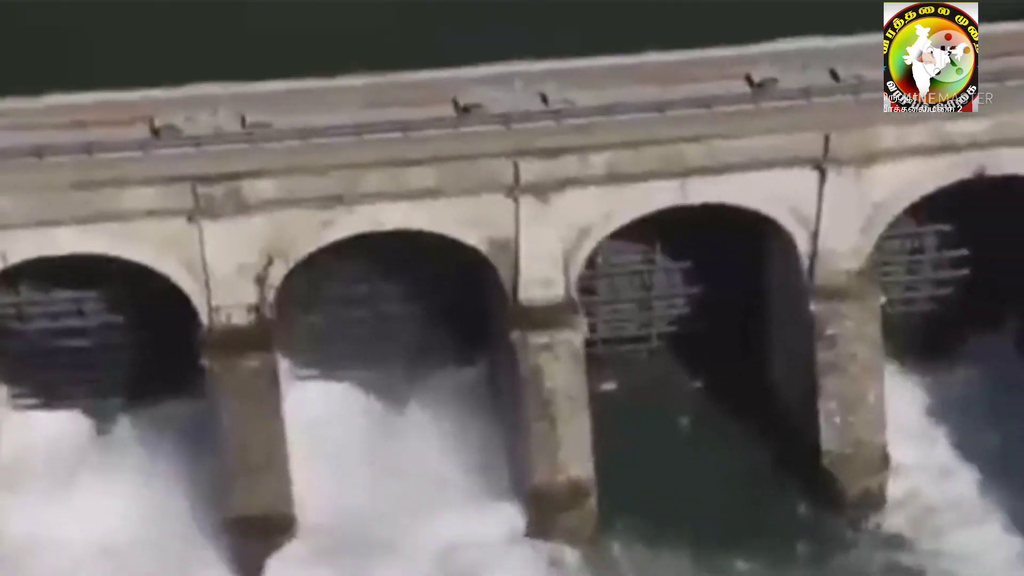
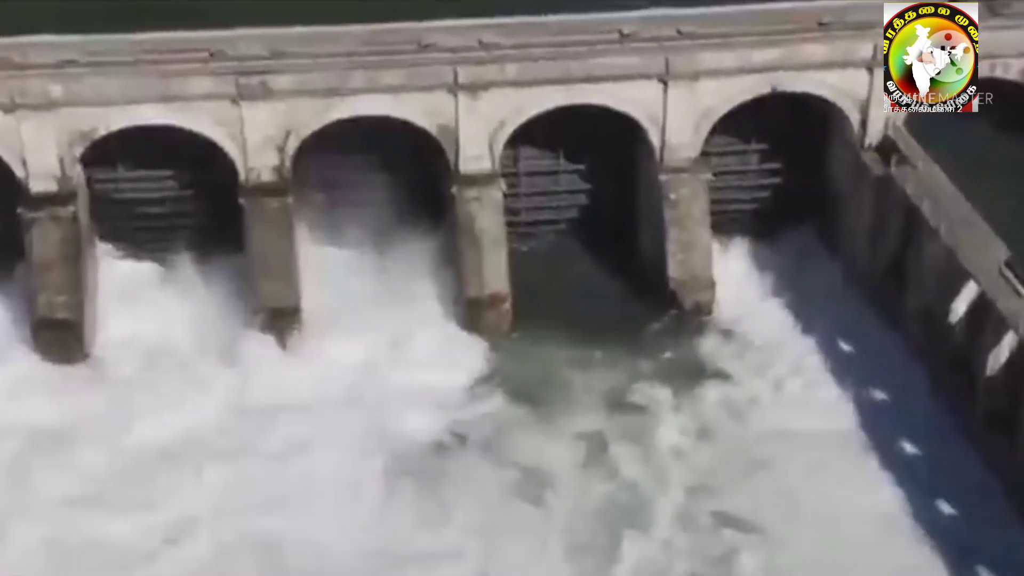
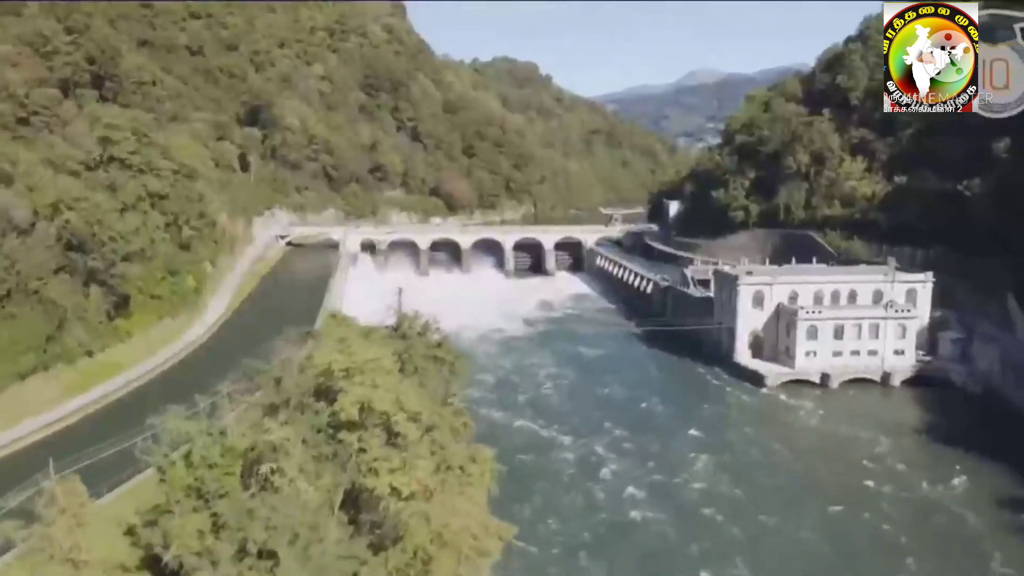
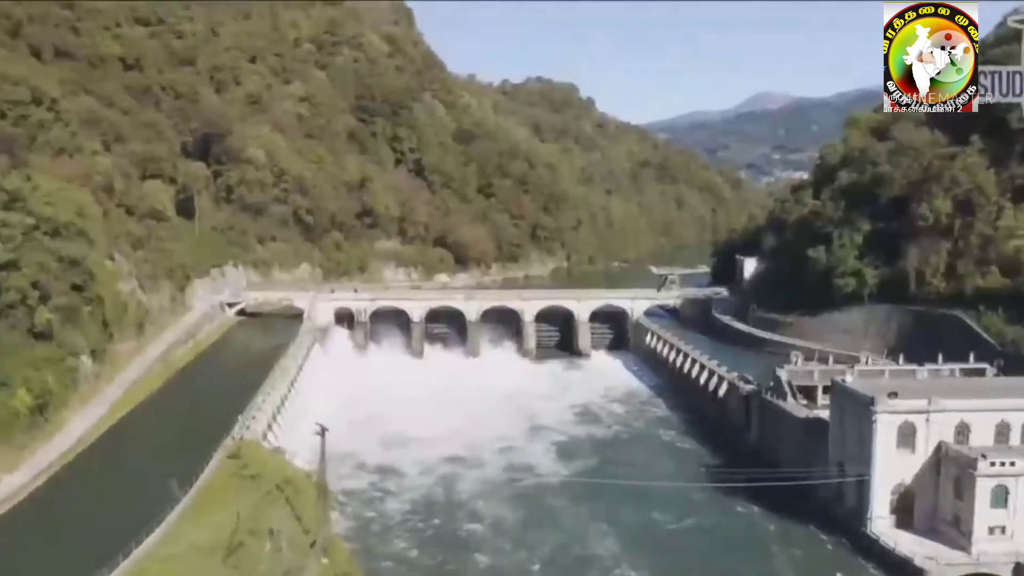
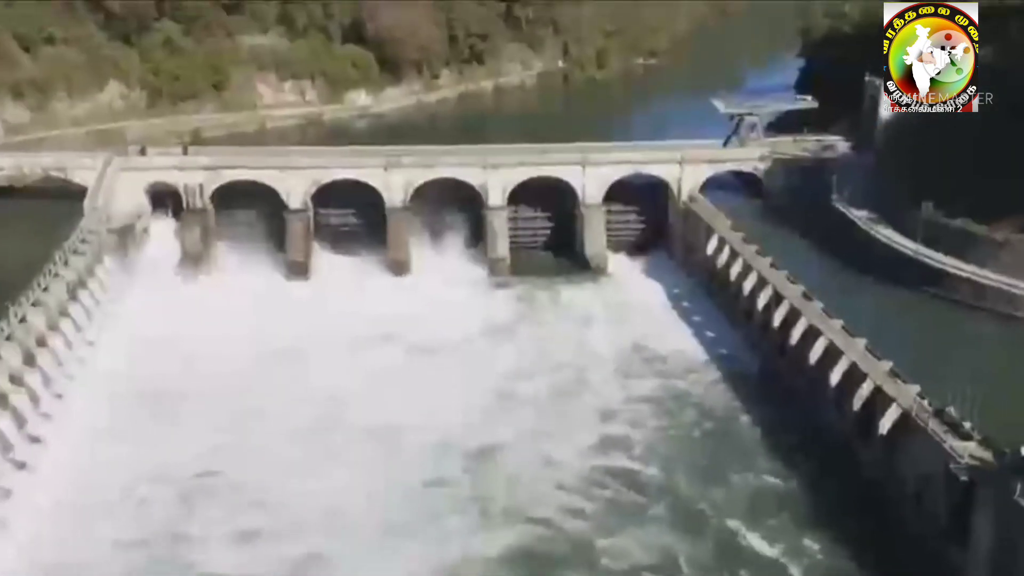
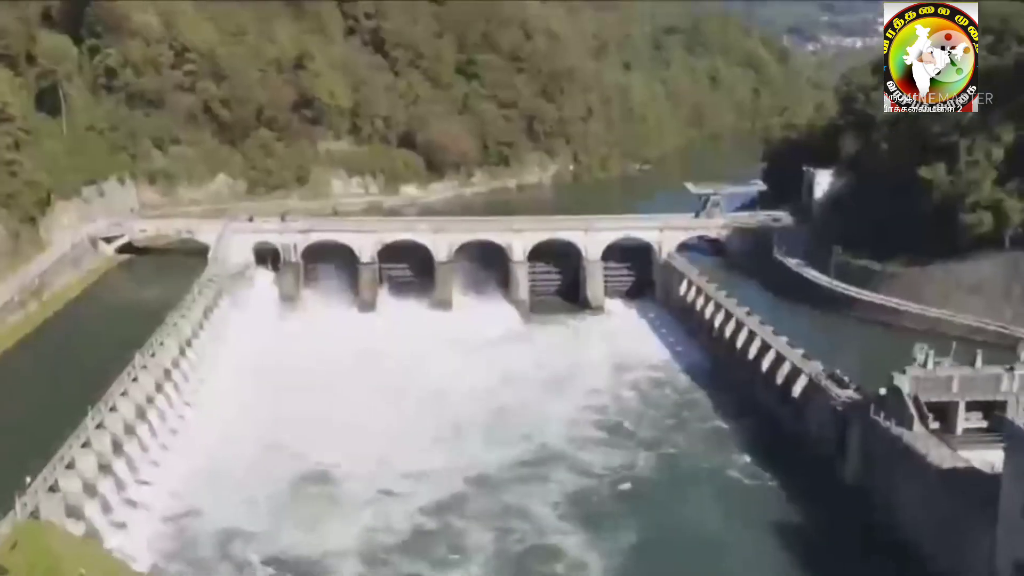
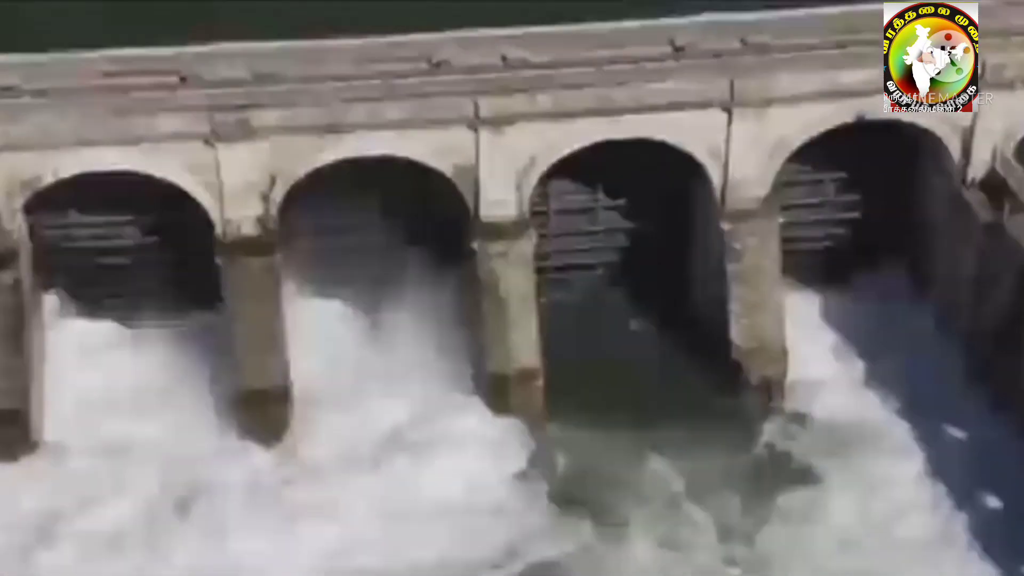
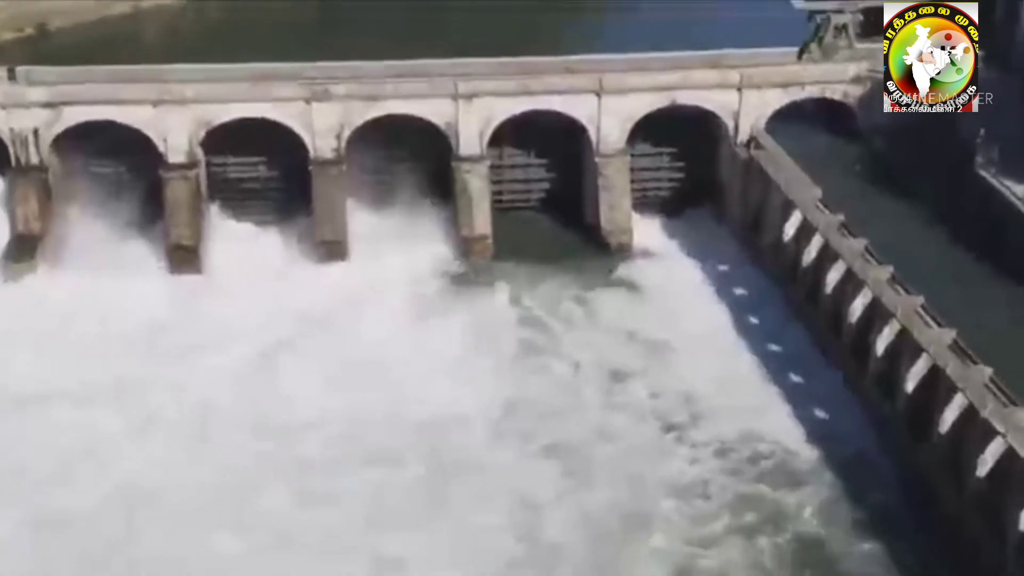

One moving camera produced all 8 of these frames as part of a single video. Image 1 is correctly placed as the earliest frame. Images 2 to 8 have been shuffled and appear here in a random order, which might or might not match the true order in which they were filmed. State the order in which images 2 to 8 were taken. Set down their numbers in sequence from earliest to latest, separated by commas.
7, 2, 8, 5, 6, 4, 3
